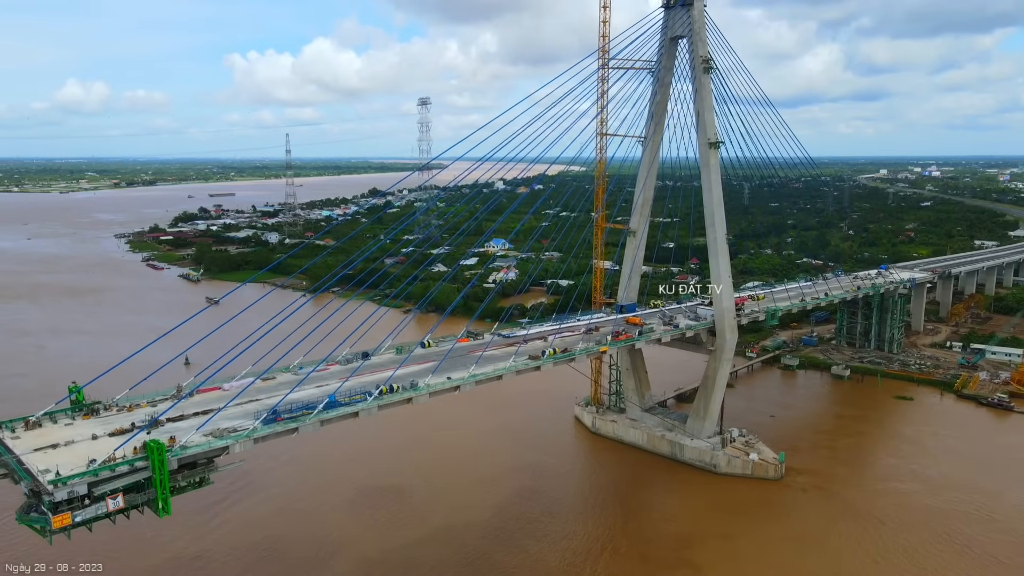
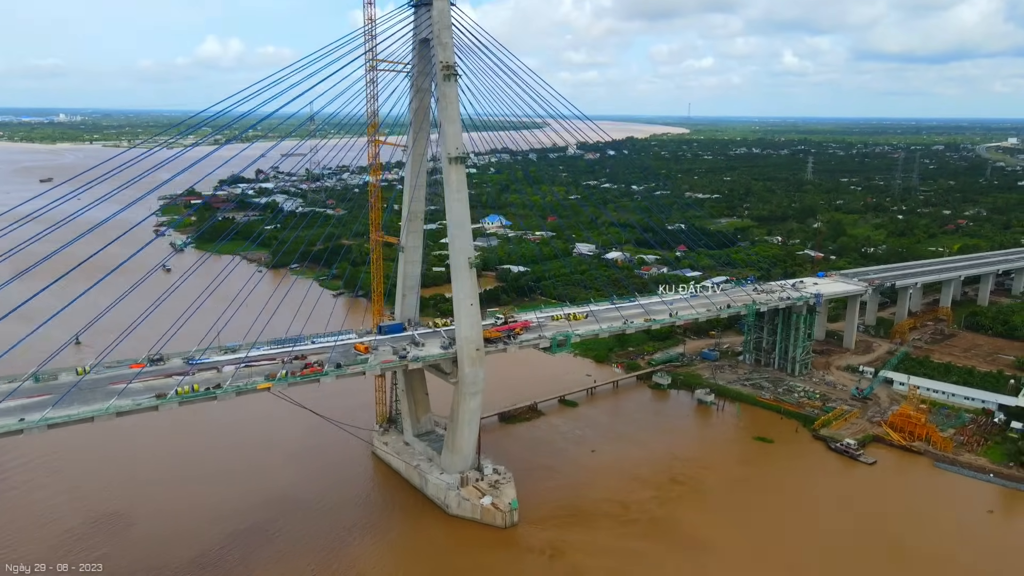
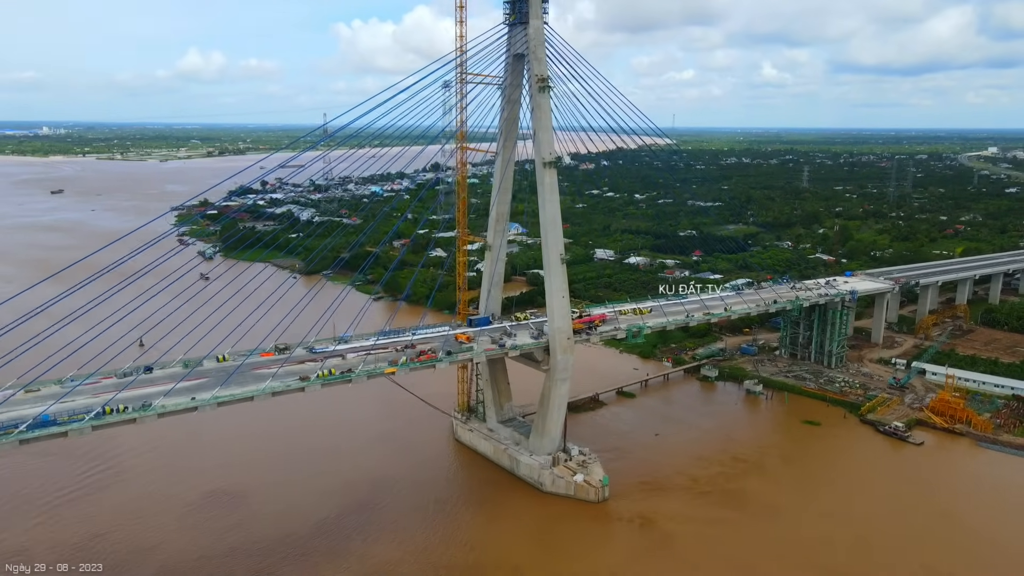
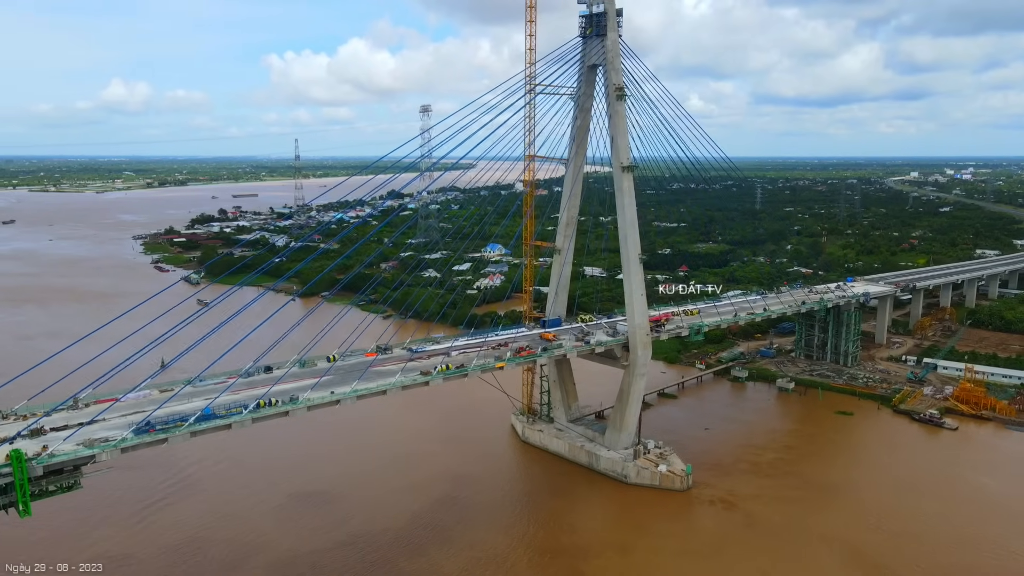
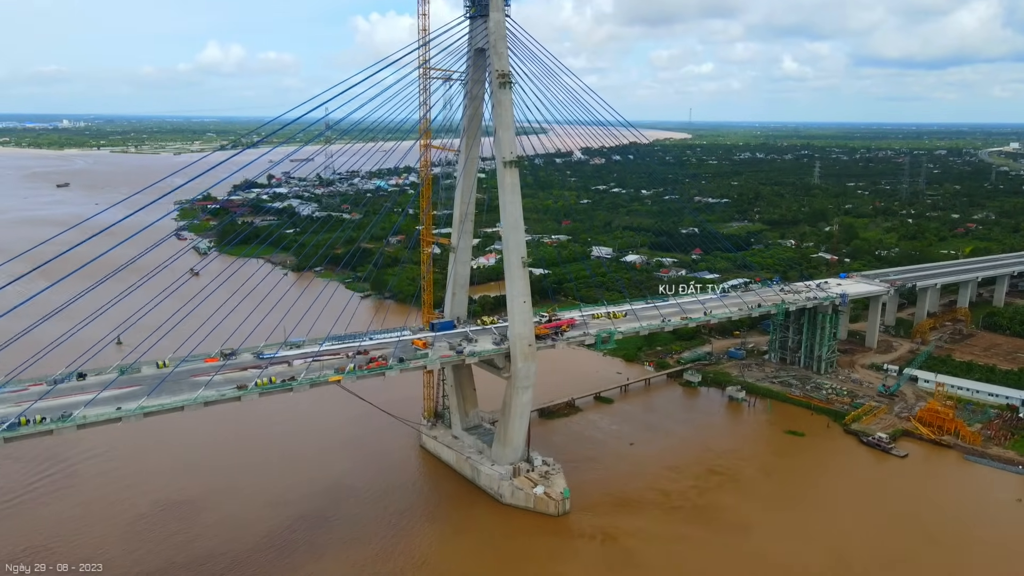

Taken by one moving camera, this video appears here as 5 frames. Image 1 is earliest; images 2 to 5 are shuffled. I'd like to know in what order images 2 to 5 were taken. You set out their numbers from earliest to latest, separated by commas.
4, 3, 5, 2
